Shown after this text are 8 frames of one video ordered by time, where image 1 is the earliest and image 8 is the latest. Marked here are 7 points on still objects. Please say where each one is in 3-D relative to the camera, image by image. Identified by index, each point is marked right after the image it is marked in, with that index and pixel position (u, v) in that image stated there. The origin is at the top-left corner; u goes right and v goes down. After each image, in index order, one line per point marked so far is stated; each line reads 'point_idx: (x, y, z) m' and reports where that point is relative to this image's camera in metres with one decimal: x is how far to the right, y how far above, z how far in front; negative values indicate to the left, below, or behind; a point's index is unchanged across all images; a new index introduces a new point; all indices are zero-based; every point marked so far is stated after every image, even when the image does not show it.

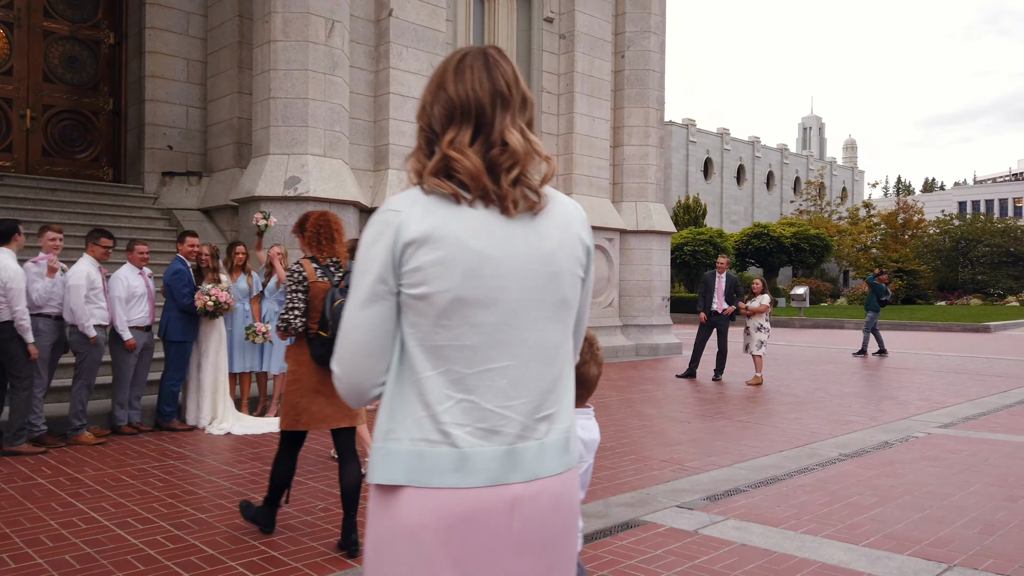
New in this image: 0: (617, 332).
0: (+2.3, -1.0, +15.9) m
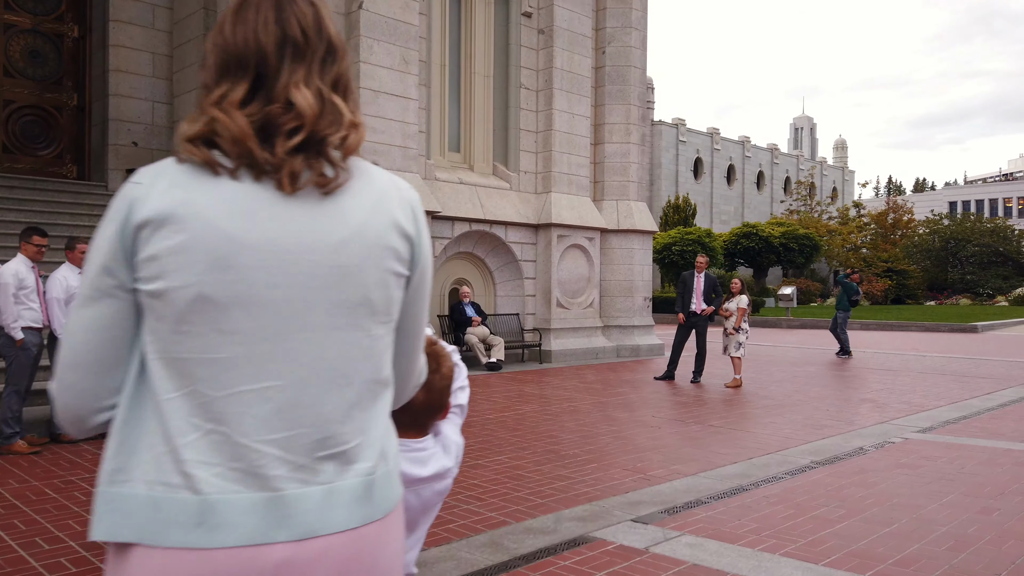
0: (+1.8, -1.0, +15.6) m
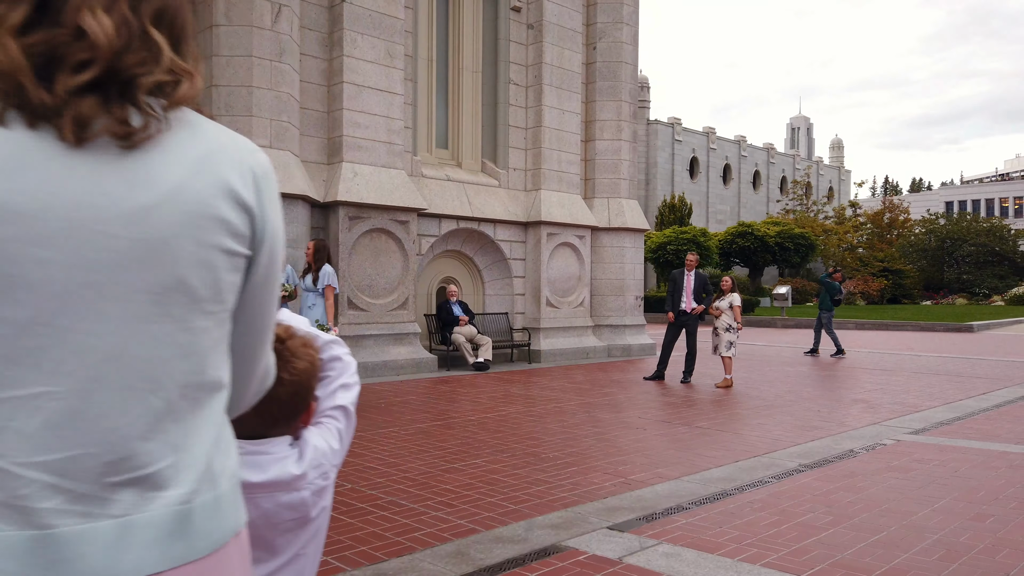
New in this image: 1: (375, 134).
0: (+1.6, -0.9, +15.4) m
1: (-2.3, +2.6, +12.1) m
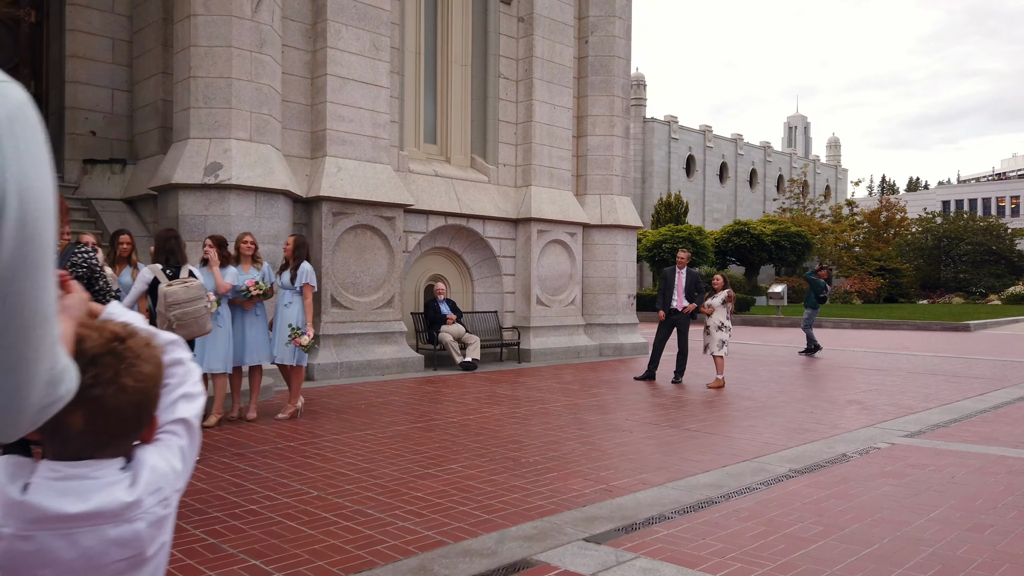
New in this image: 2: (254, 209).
0: (+1.4, -0.9, +15.2) m
1: (-2.5, +2.6, +11.8) m
2: (-3.7, +1.1, +10.3) m
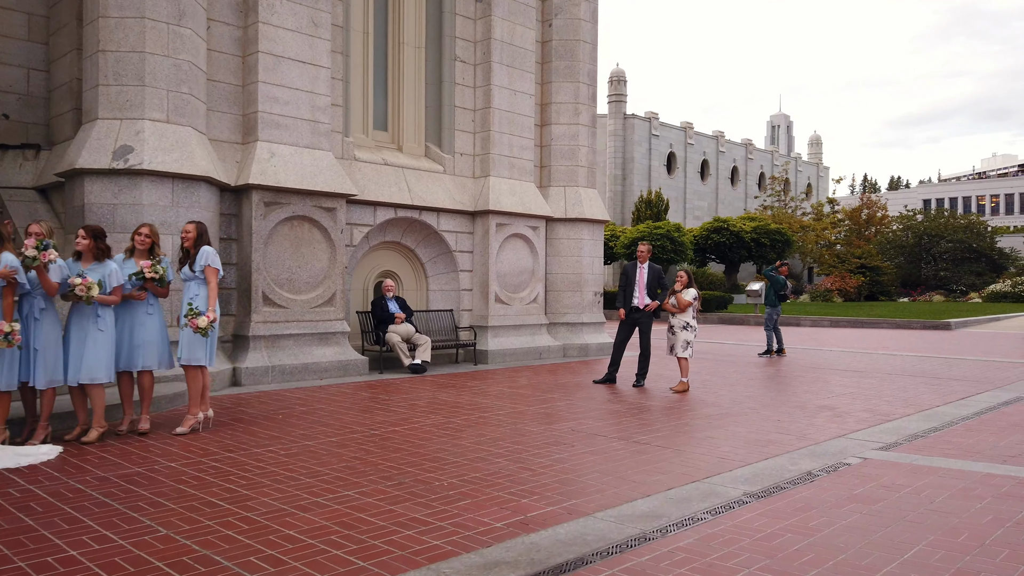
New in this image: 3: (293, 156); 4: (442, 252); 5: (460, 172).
0: (+0.6, -0.8, +14.3) m
1: (-3.2, +2.7, +10.9) m
2: (-4.4, +1.2, +9.3) m
3: (-3.2, +2.0, +10.8) m
4: (-1.3, +0.7, +13.4) m
5: (-1.0, +2.2, +13.6) m
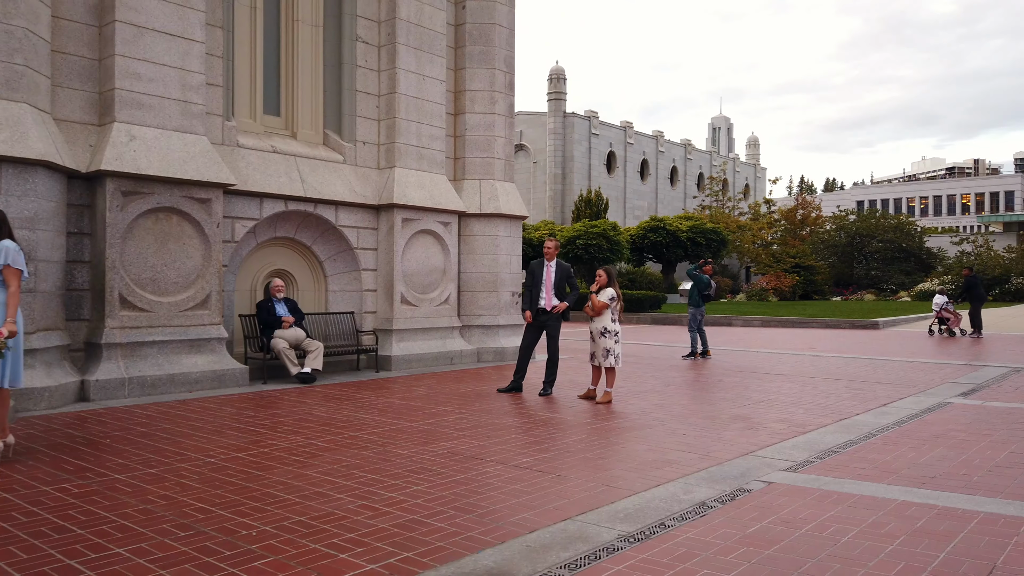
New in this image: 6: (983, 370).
0: (-1.1, -0.8, +13.4) m
1: (-4.7, +2.6, +9.6) m
2: (-5.7, +1.1, +8.0) m
3: (-4.6, +2.0, +9.5) m
4: (-2.9, +0.6, +12.3) m
5: (-2.6, +2.2, +12.6) m
6: (+8.0, -1.4, +12.4) m
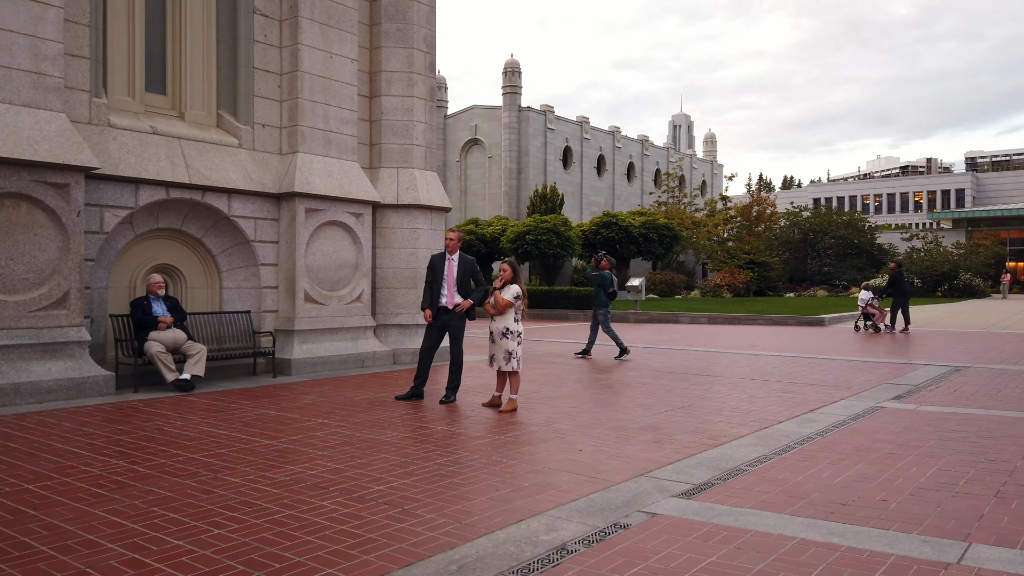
0: (-2.5, -0.8, +12.3) m
1: (-5.9, +2.7, +8.4) m
2: (-6.8, +1.2, +6.8) m
3: (-5.9, +2.0, +8.3) m
4: (-4.2, +0.7, +11.2) m
5: (-3.9, +2.2, +11.5) m
6: (+6.7, -1.3, +11.8) m
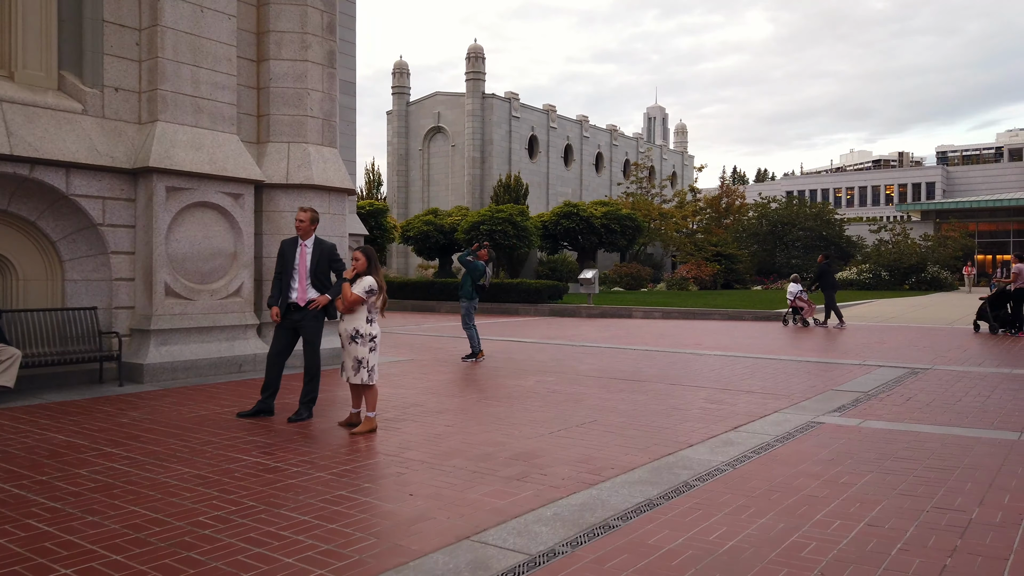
0: (-3.9, -0.7, +10.8) m
1: (-7.2, +2.7, +6.7) m
2: (-8.1, +1.2, +5.0) m
3: (-7.2, +2.1, +6.6) m
4: (-5.6, +0.8, +9.5) m
5: (-5.3, +2.3, +9.8) m
6: (+5.2, -1.2, +10.5) m
